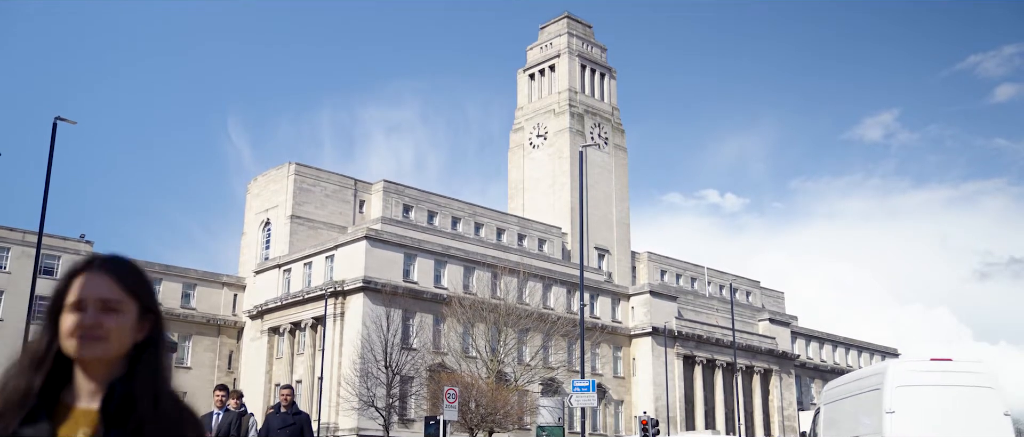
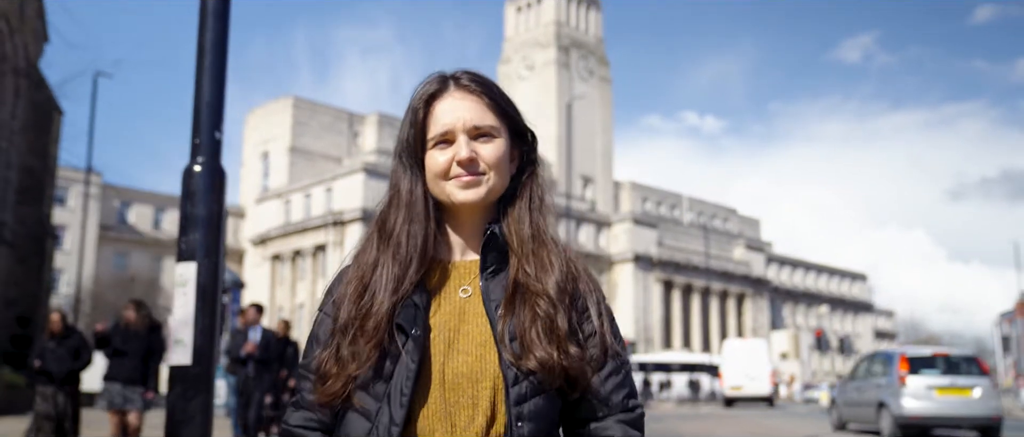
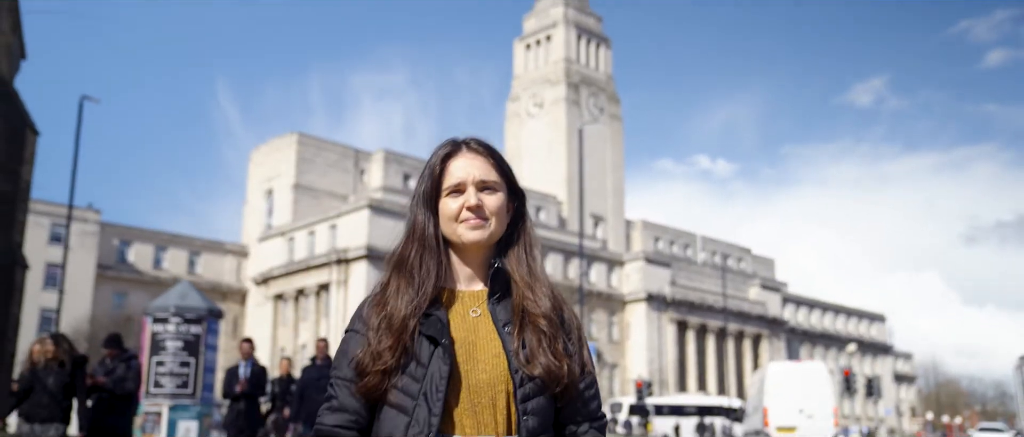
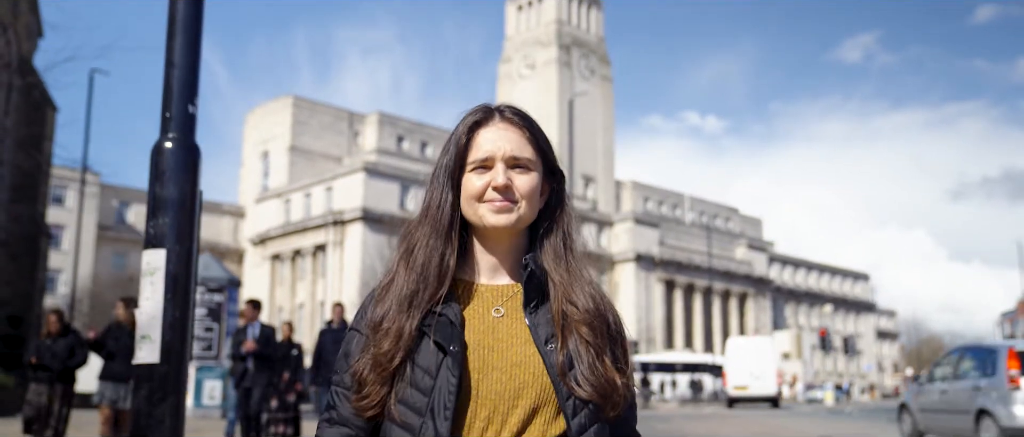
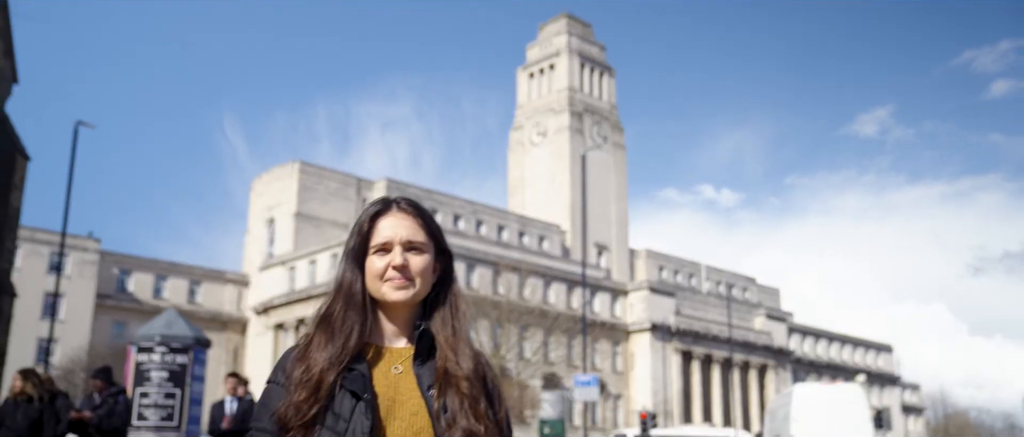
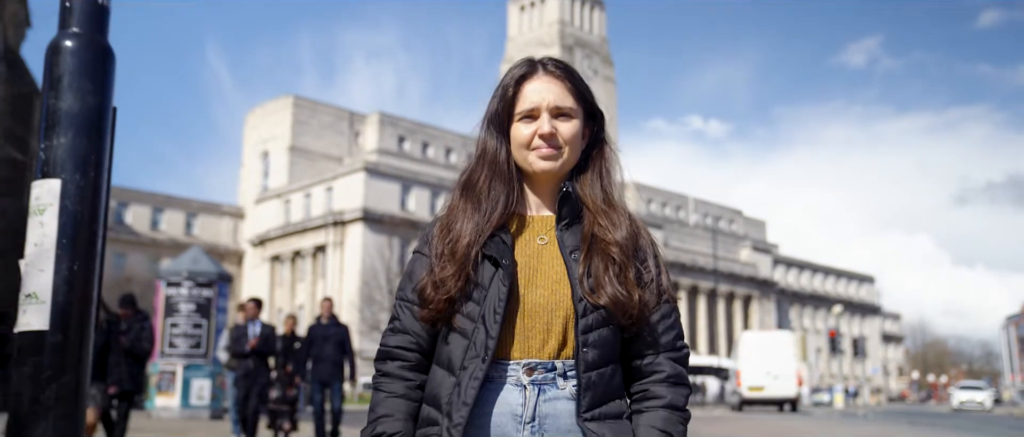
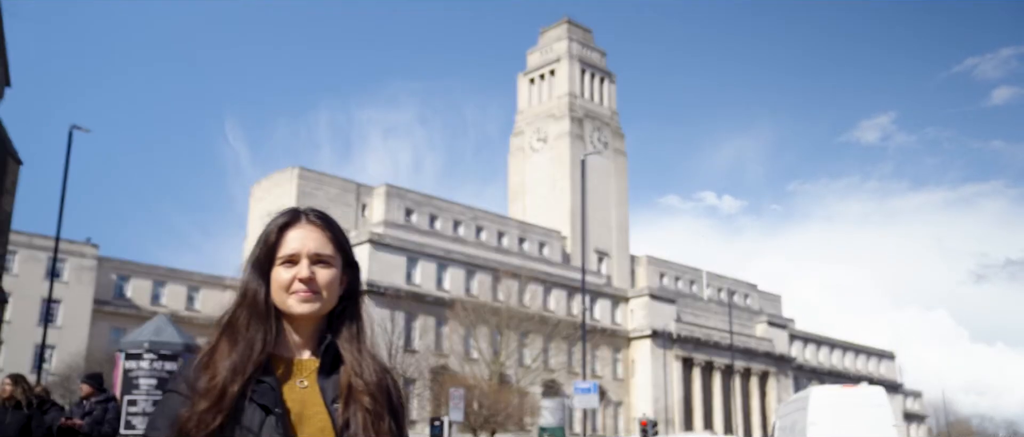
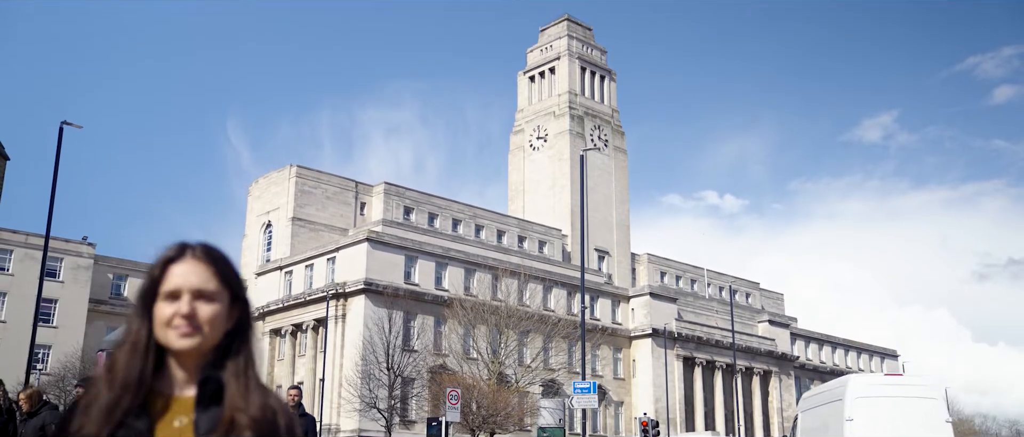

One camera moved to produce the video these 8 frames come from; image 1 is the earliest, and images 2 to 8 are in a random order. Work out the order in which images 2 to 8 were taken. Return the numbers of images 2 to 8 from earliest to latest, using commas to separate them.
8, 7, 5, 3, 6, 4, 2
